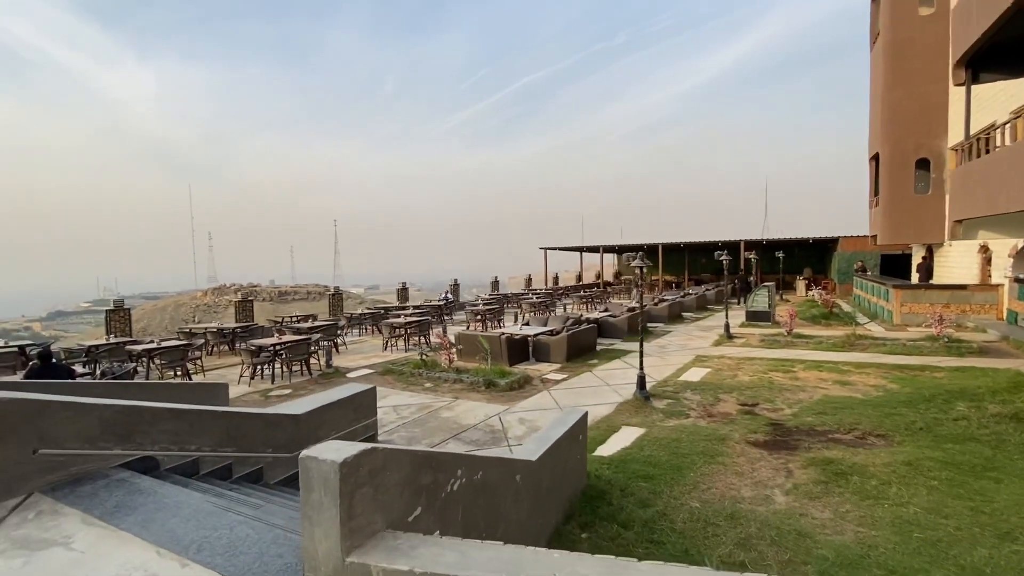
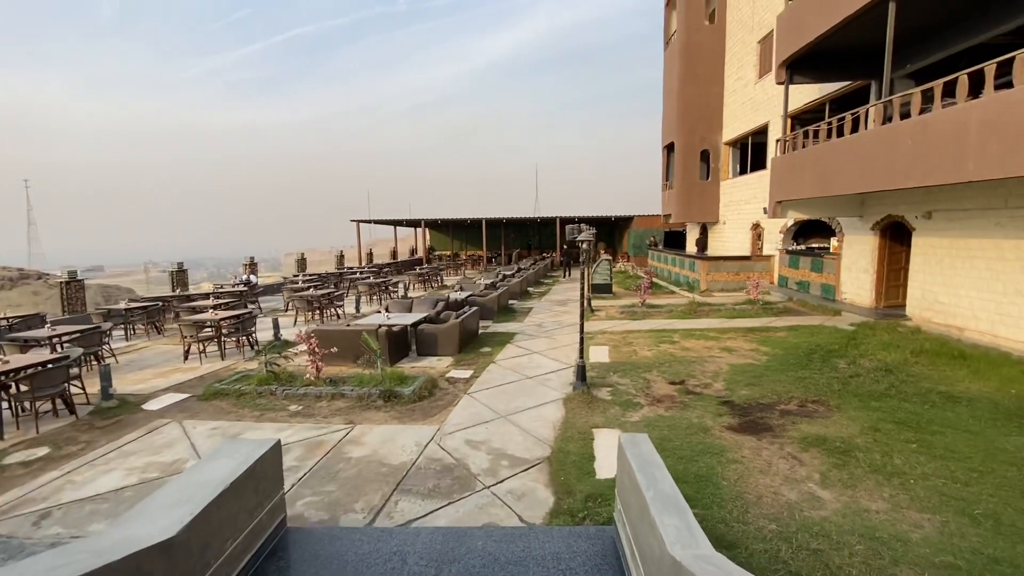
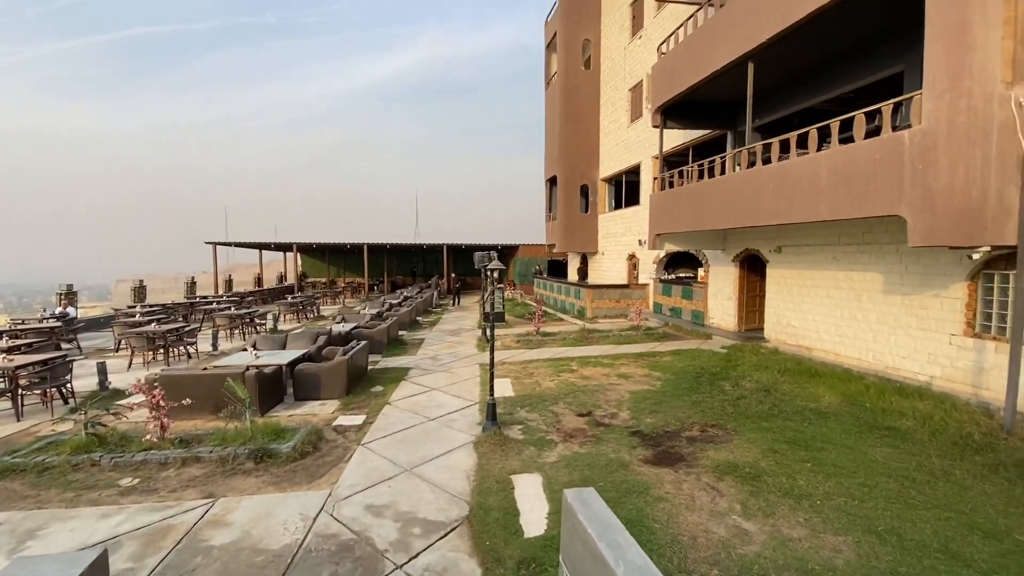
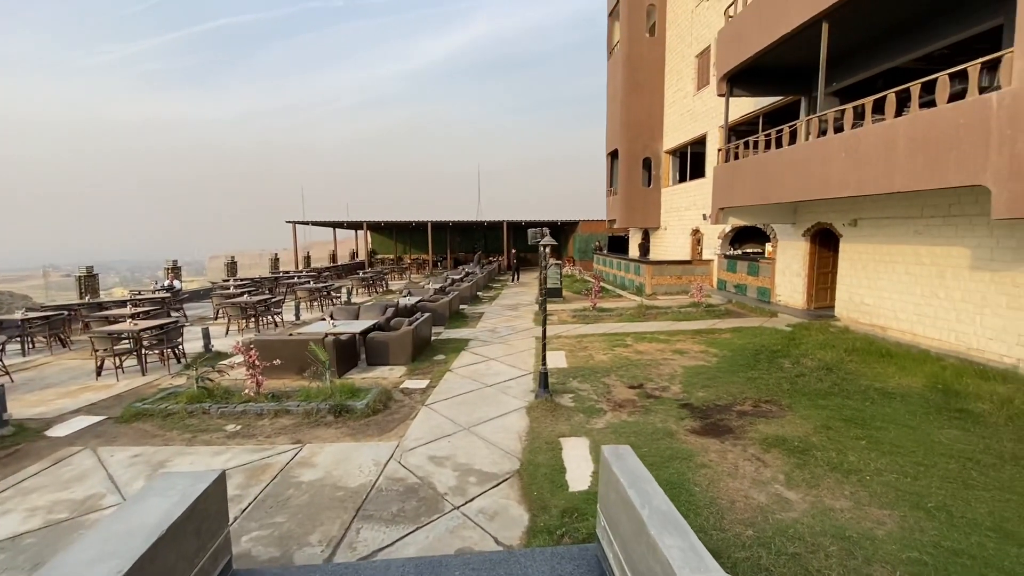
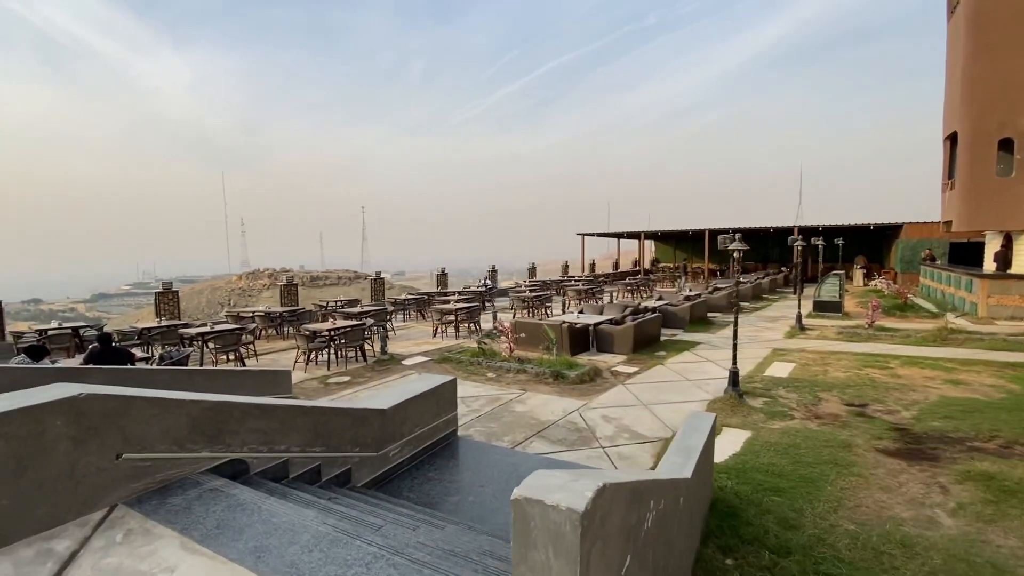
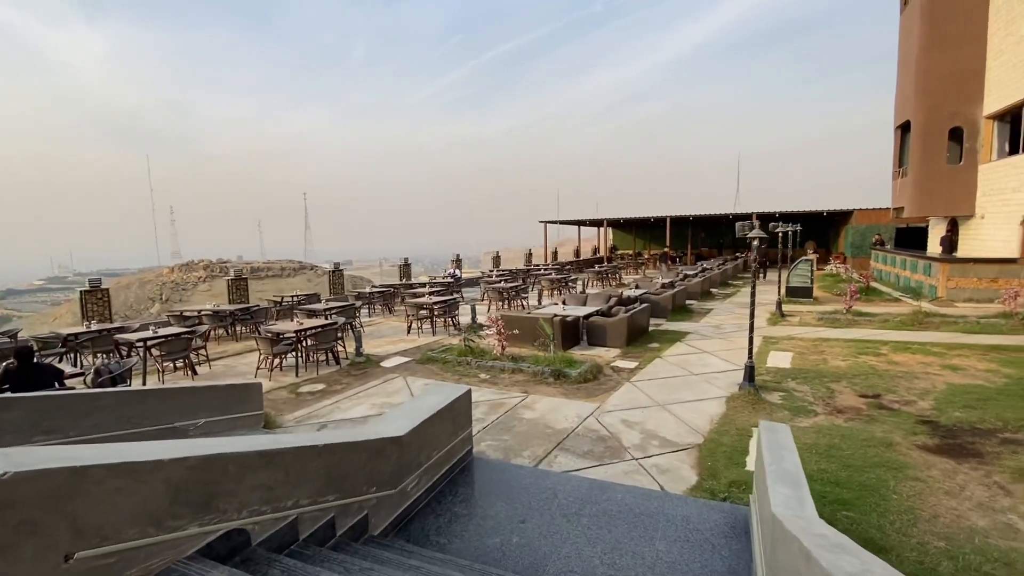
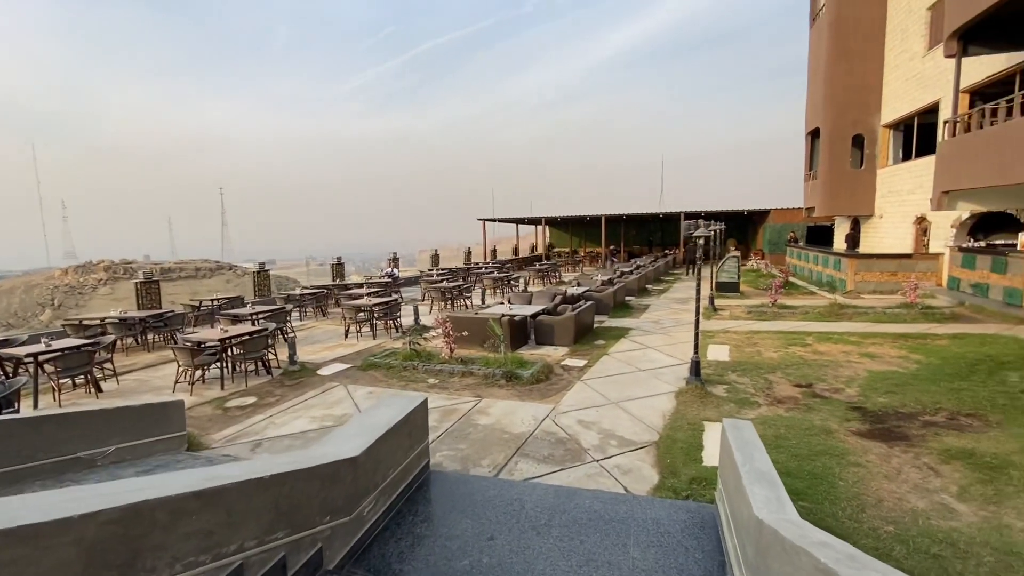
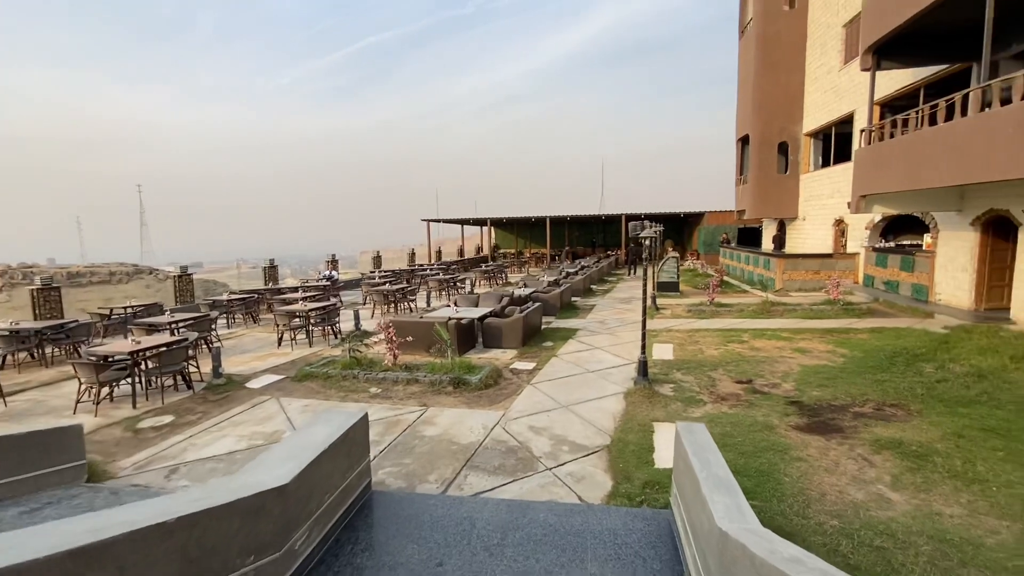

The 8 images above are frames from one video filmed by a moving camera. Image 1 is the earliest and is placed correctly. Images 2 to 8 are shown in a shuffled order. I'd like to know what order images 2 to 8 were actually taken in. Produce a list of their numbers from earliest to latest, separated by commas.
5, 6, 7, 8, 2, 4, 3
